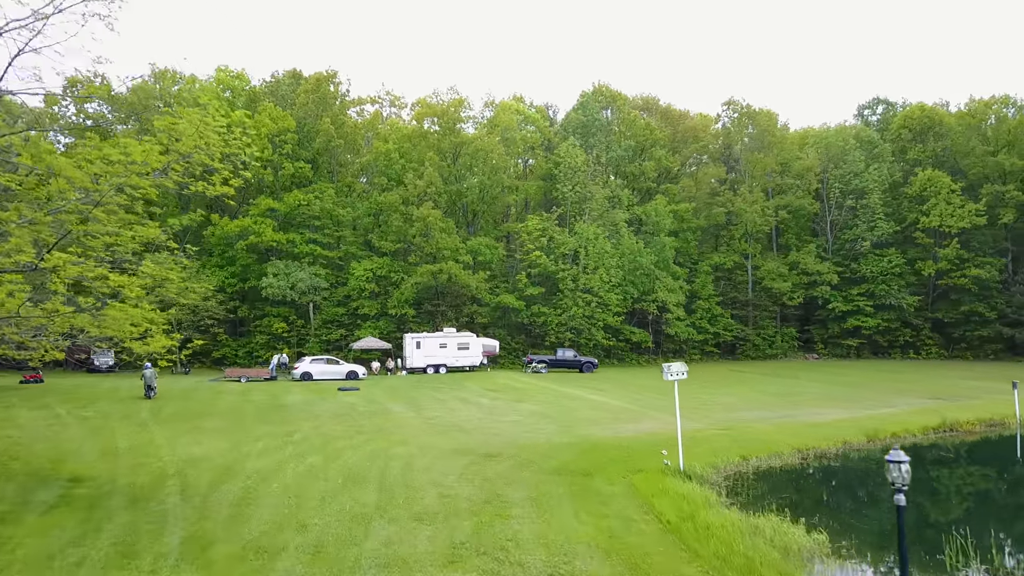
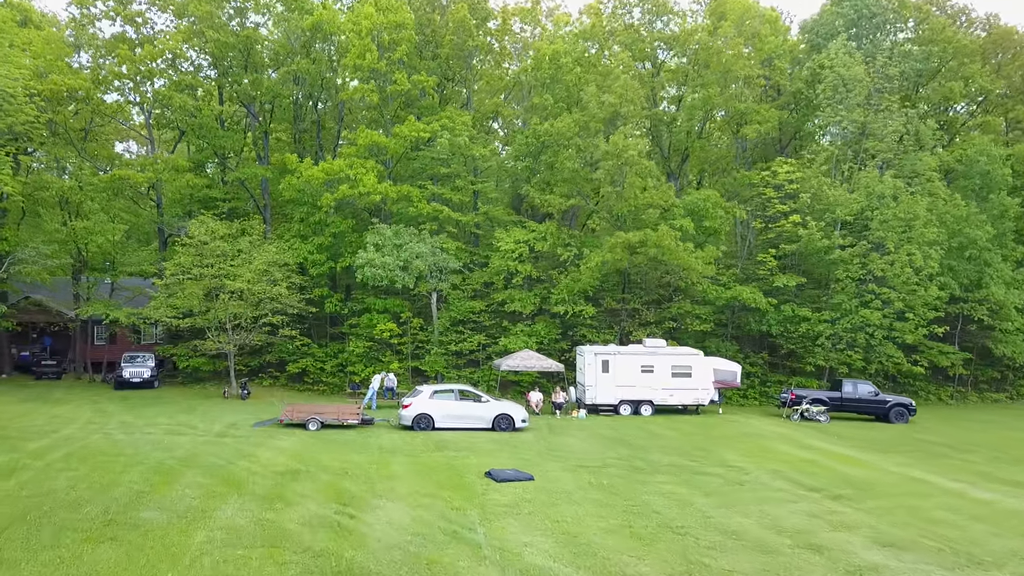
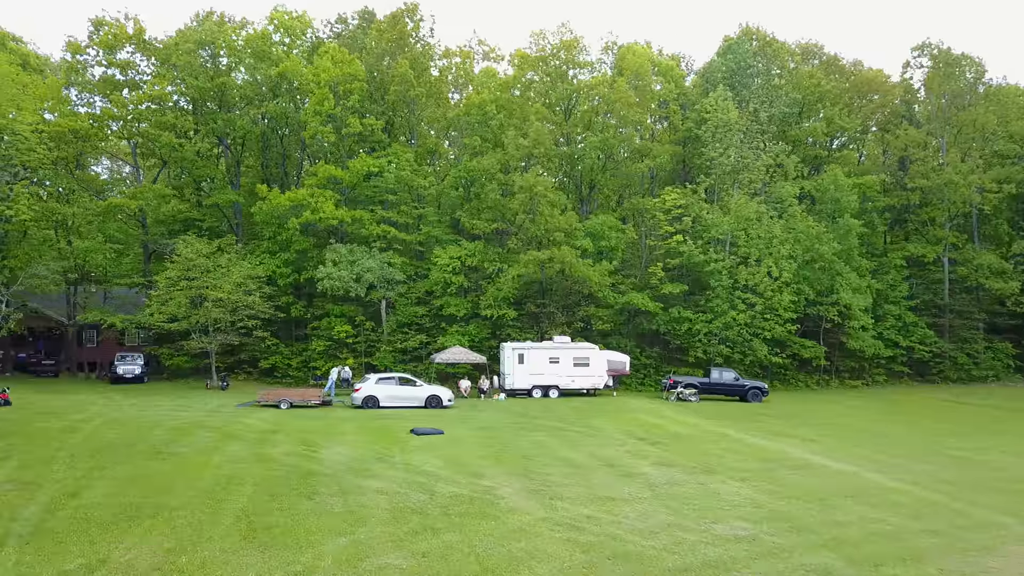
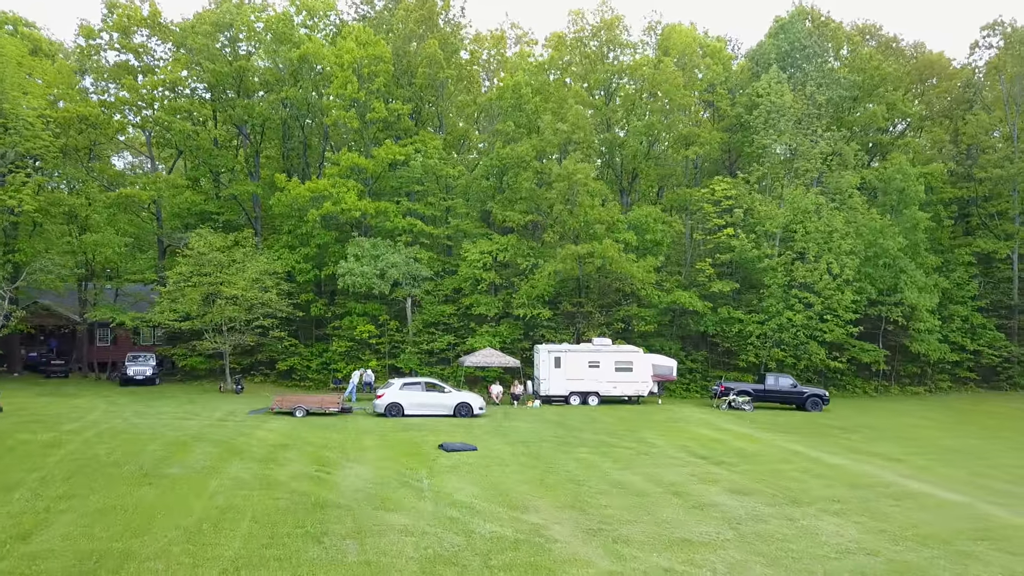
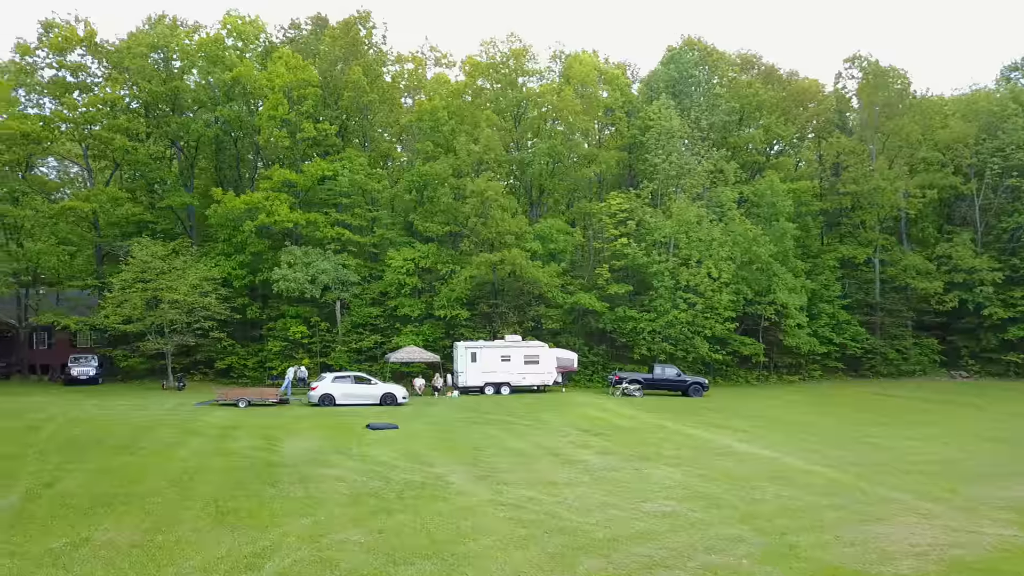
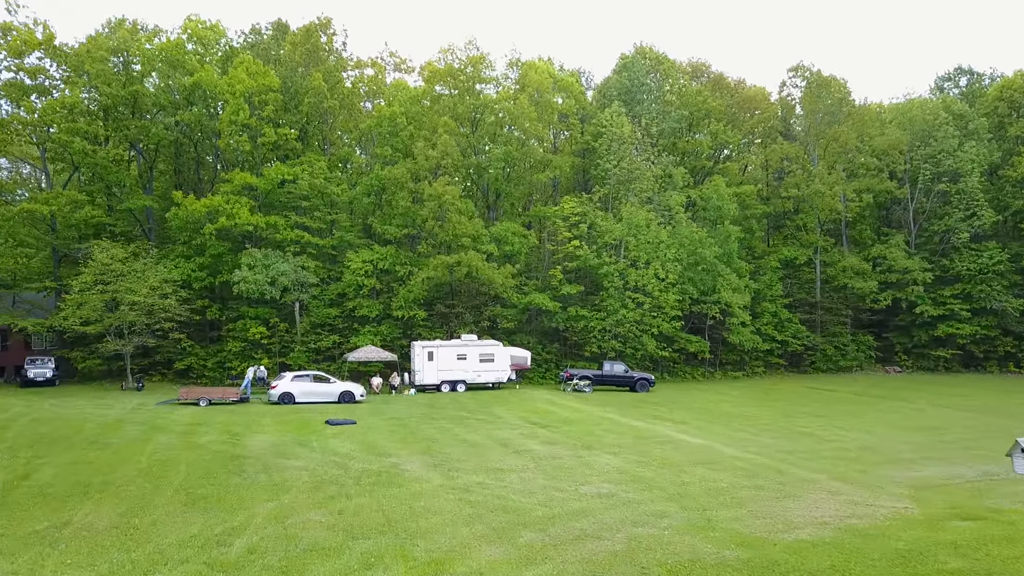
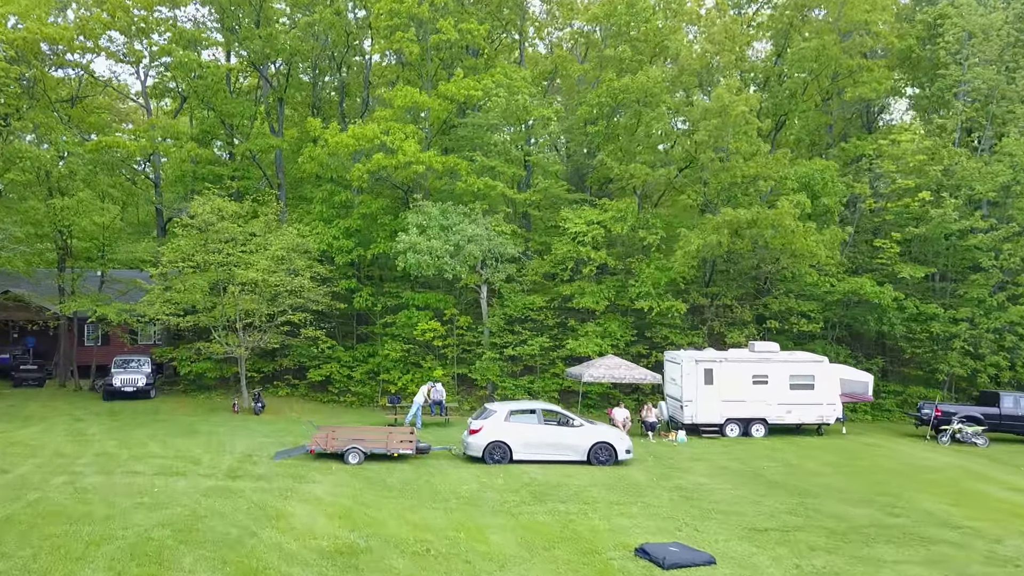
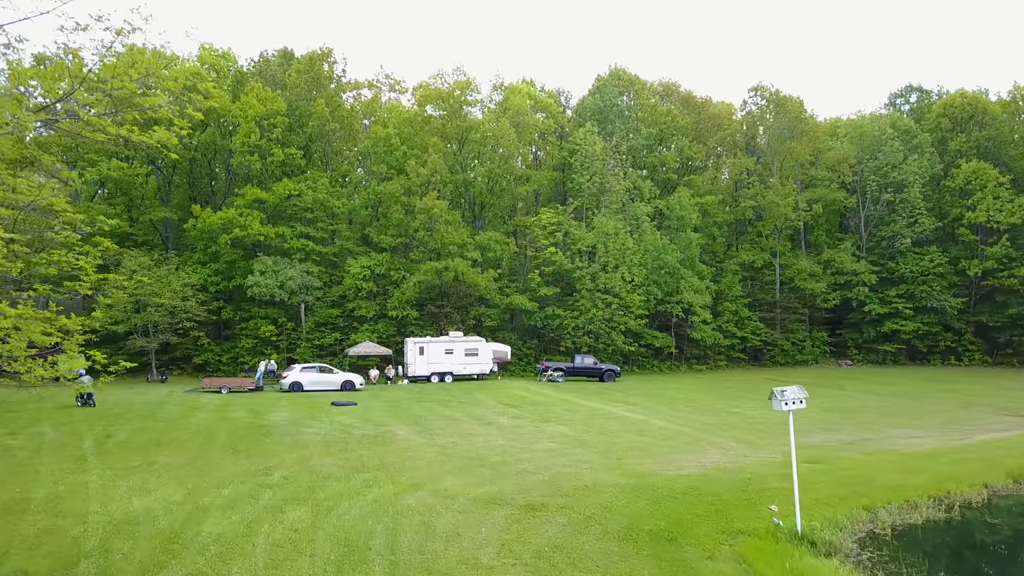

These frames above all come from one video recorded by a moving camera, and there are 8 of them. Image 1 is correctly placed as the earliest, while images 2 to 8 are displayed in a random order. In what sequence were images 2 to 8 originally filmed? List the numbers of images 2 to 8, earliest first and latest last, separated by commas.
8, 6, 5, 3, 4, 2, 7
